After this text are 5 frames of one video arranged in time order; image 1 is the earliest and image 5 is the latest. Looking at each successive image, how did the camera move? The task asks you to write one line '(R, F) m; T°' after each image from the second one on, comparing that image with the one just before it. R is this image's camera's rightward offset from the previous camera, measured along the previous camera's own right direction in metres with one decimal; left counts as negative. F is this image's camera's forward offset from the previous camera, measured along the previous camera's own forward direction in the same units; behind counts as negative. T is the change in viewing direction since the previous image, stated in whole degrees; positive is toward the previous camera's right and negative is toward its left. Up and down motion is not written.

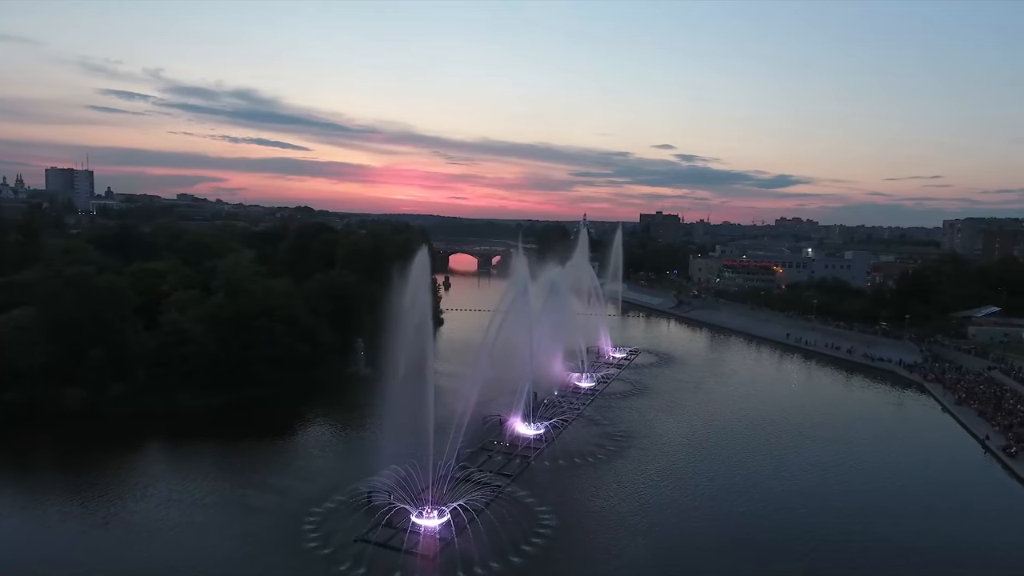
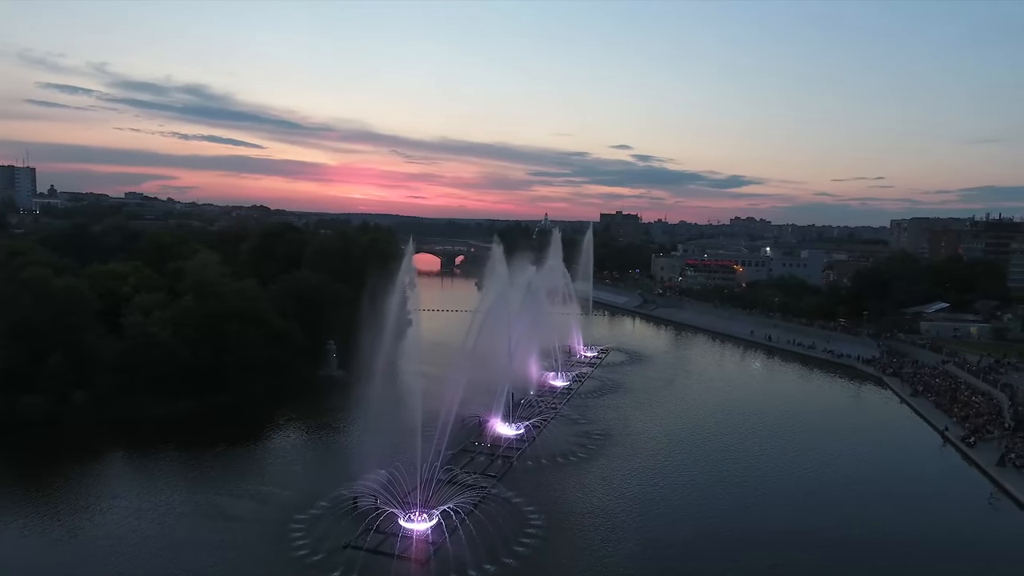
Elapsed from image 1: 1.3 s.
(-0.6, 0.0) m; +4°
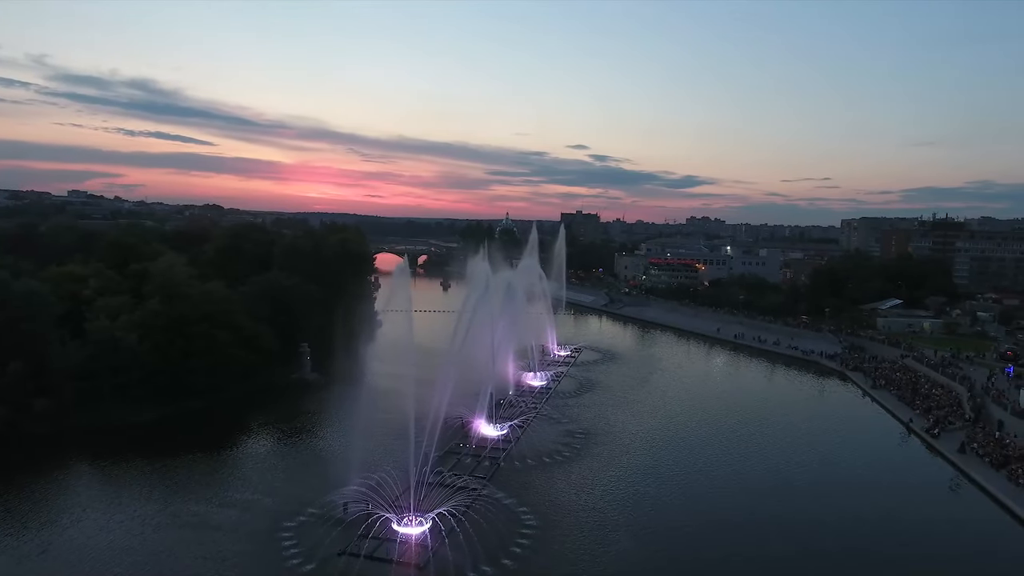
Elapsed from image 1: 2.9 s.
(-0.7, +0.1) m; +4°
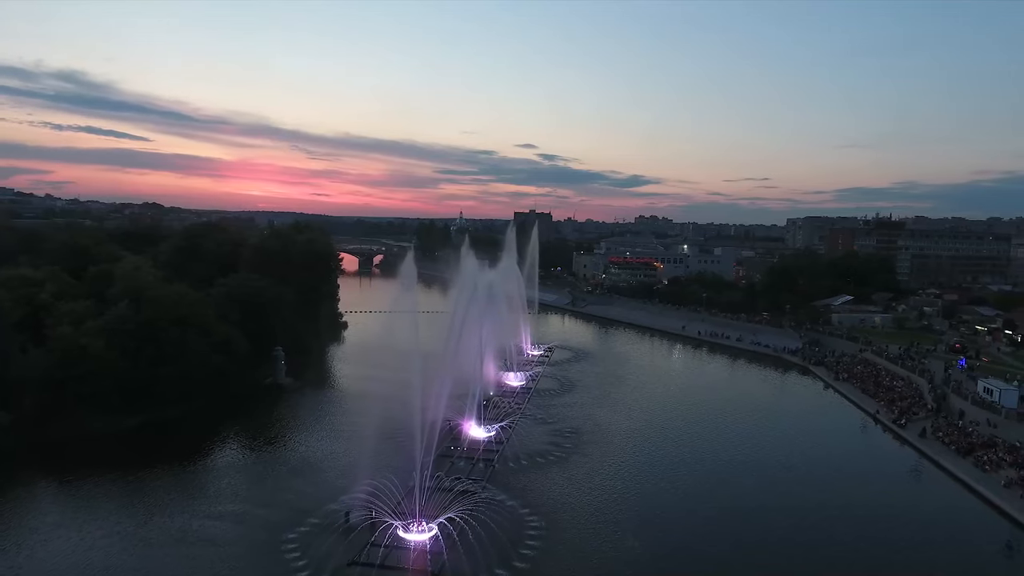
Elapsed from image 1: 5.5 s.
(-1.1, +0.1) m; +5°
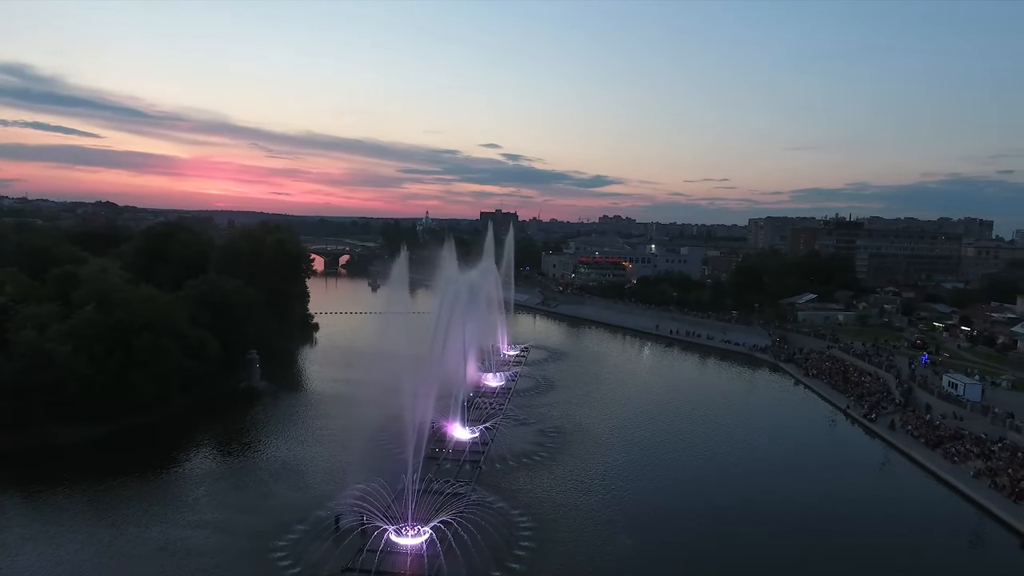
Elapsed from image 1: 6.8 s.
(-0.5, +0.1) m; +3°
